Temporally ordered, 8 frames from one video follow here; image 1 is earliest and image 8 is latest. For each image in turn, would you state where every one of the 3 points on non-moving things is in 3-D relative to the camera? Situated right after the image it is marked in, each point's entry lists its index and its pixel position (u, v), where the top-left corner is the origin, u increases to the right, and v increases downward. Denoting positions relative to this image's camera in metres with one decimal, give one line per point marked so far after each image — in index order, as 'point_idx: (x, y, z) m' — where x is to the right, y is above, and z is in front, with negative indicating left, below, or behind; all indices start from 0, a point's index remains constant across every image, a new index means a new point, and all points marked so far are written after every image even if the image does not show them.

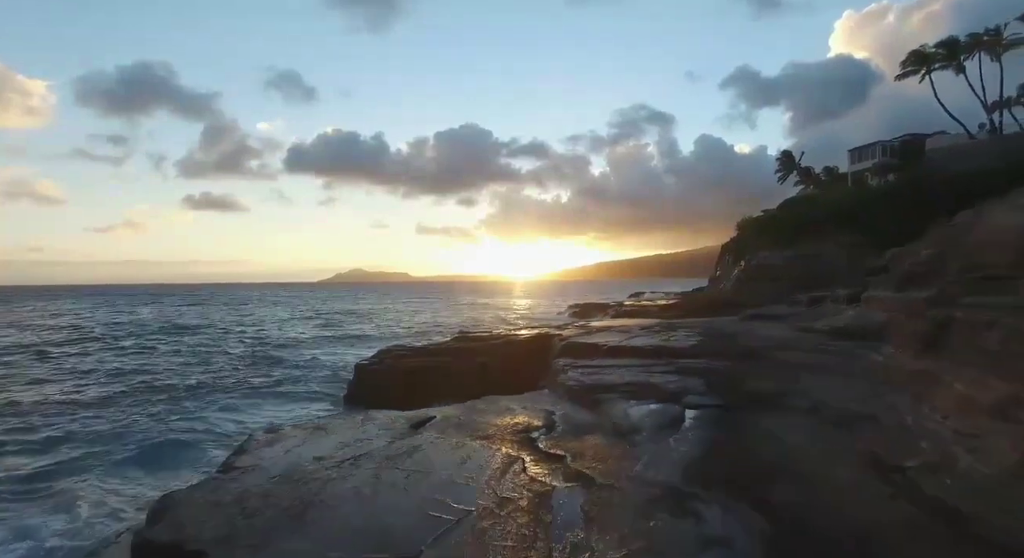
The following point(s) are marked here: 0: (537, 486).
0: (+0.5, -3.6, +8.5) m
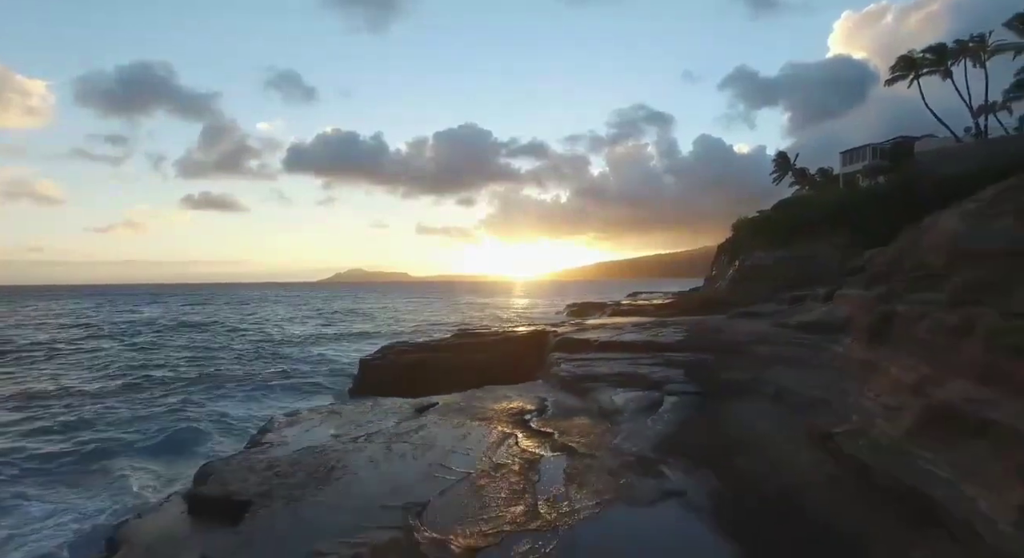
0: (+0.3, -3.5, +9.9) m
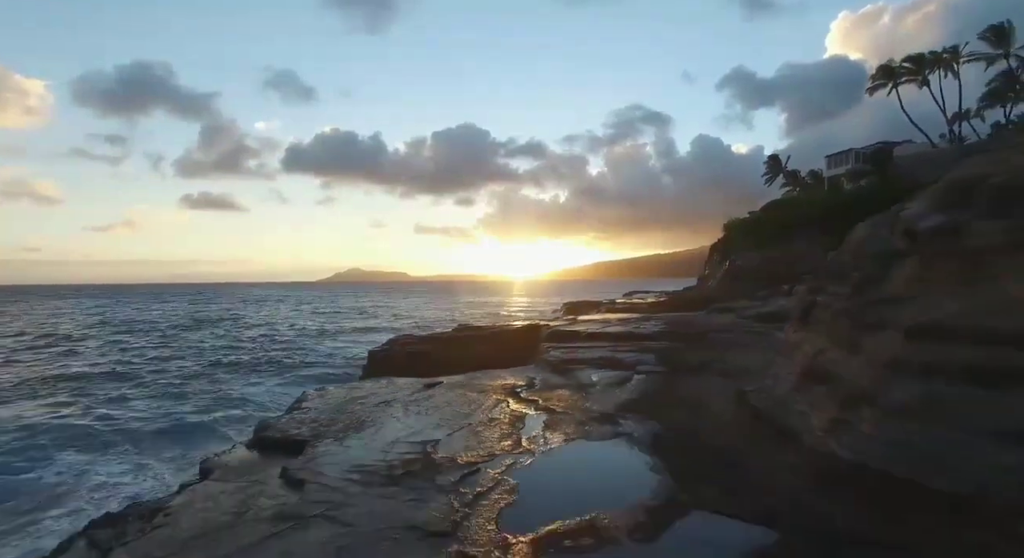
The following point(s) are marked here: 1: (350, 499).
0: (+0.1, -3.4, +12.5) m
1: (-2.5, -3.4, +7.5) m
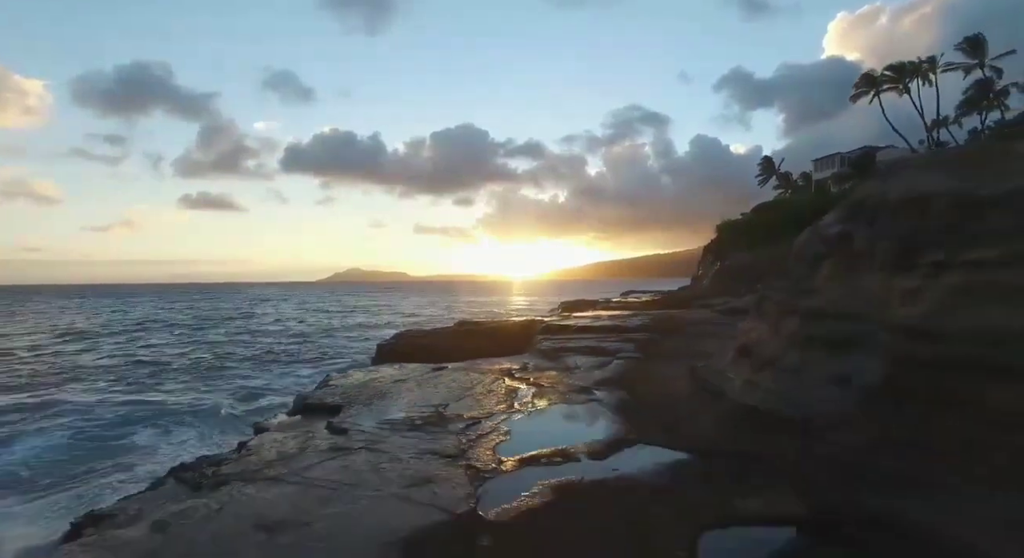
0: (0.0, -3.3, +15.1) m
1: (-2.6, -3.3, +10.1) m
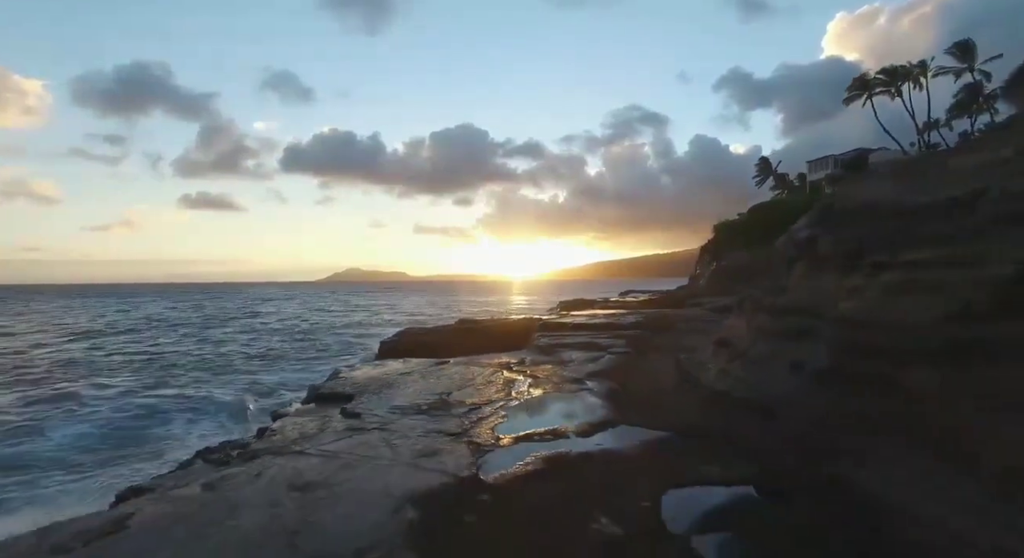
0: (-0.1, -3.3, +16.2) m
1: (-2.7, -3.2, +11.2) m
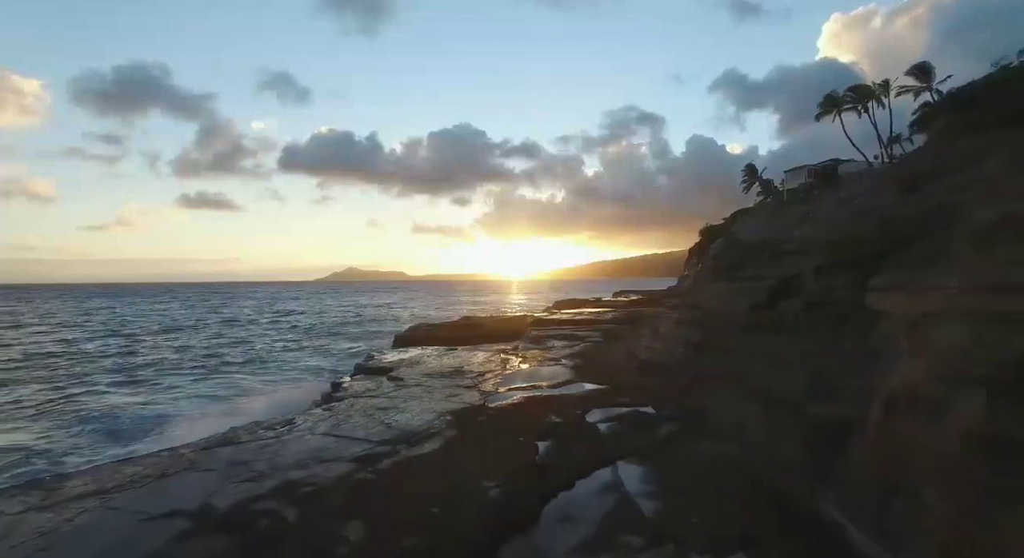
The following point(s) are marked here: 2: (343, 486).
0: (-0.3, -3.5, +21.5) m
1: (-2.9, -3.4, +16.4) m
2: (-2.8, -3.2, +7.8) m
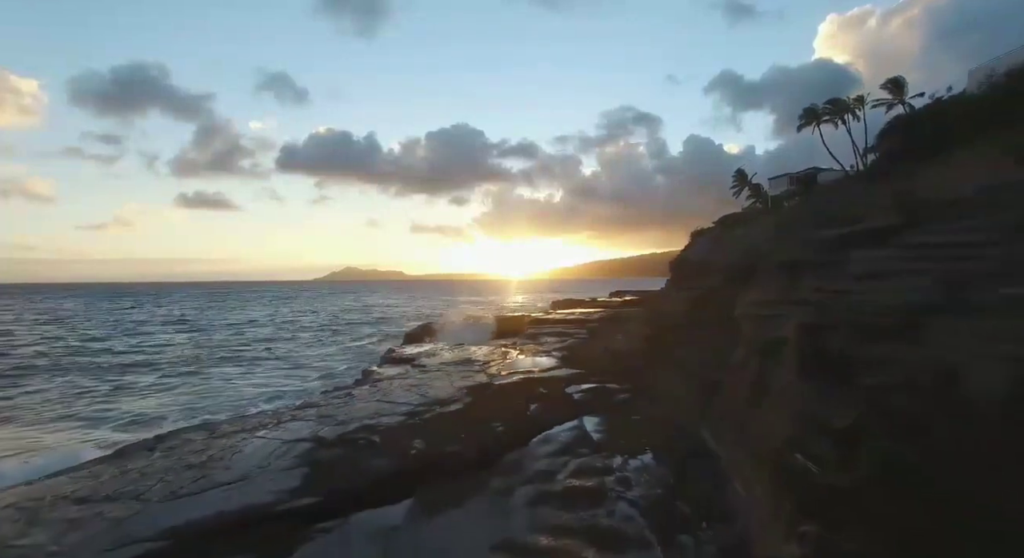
0: (-0.4, -3.8, +25.7) m
1: (-3.0, -3.8, +20.7) m
2: (-2.8, -3.6, +12.1) m
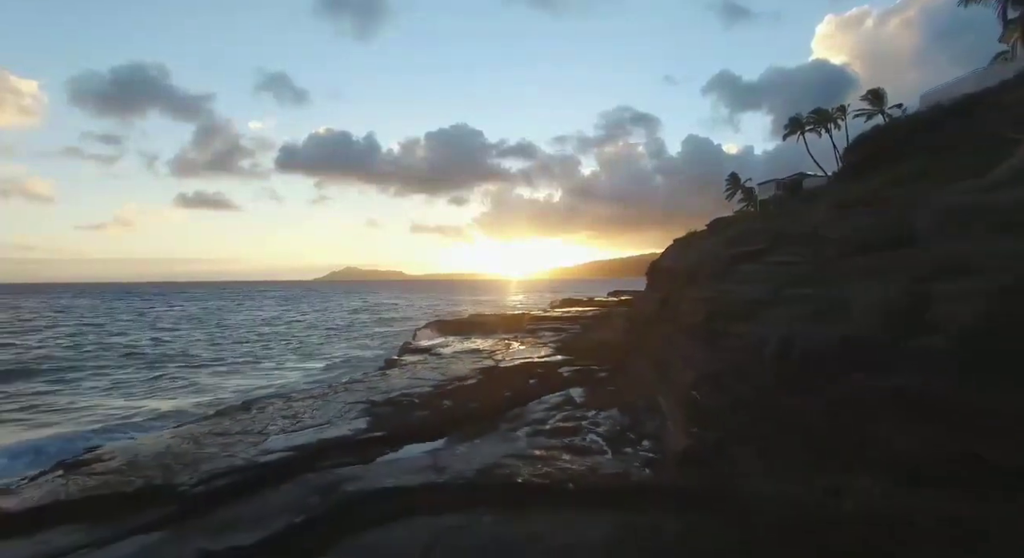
0: (-0.3, -3.9, +29.5) m
1: (-2.9, -3.9, +24.4) m
2: (-2.7, -3.6, +15.8) m
